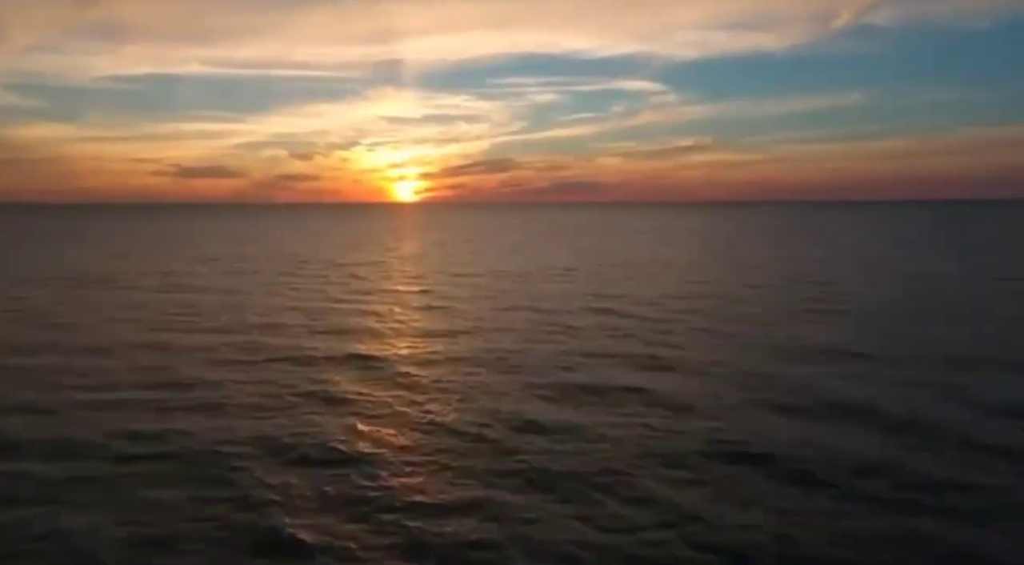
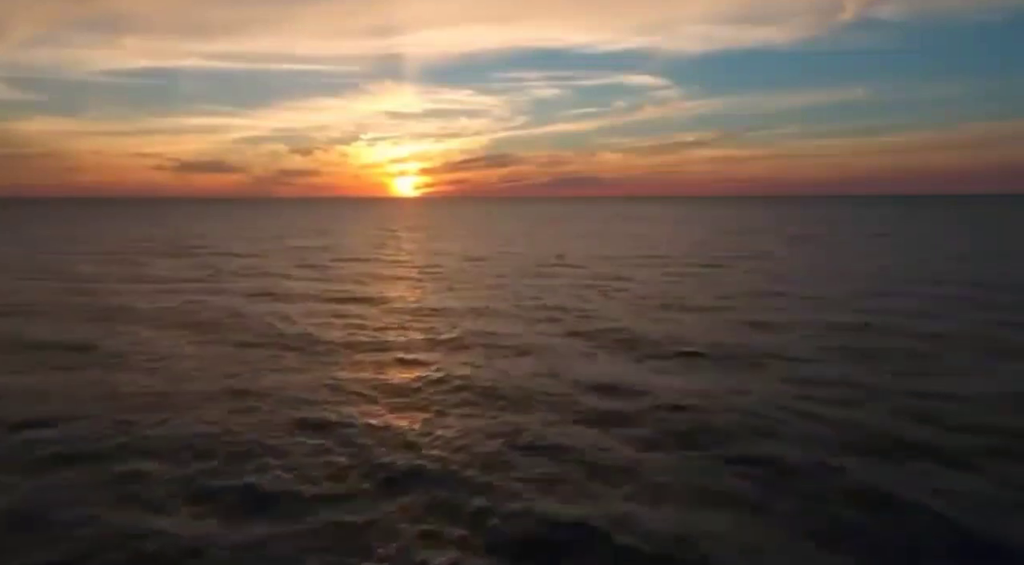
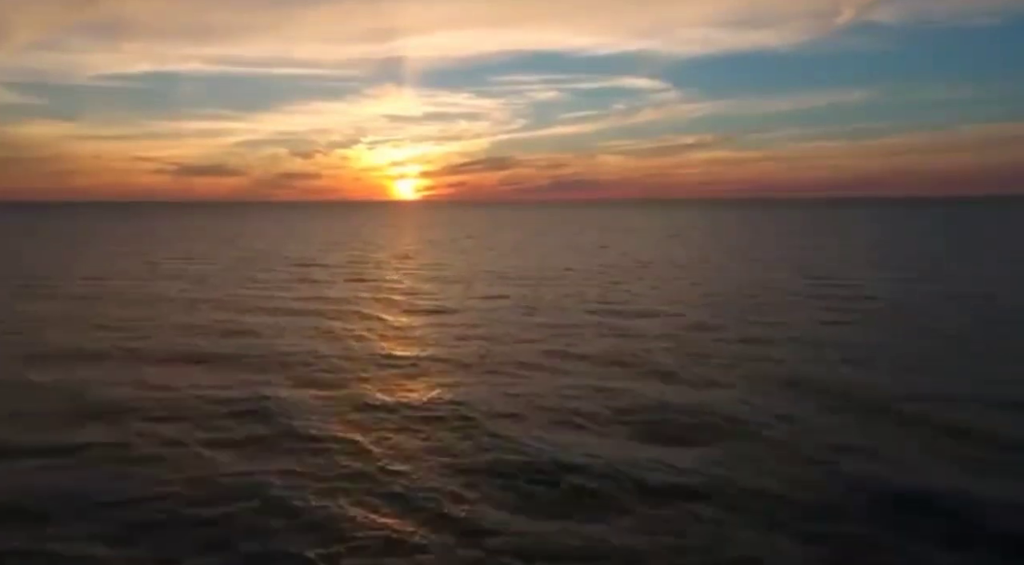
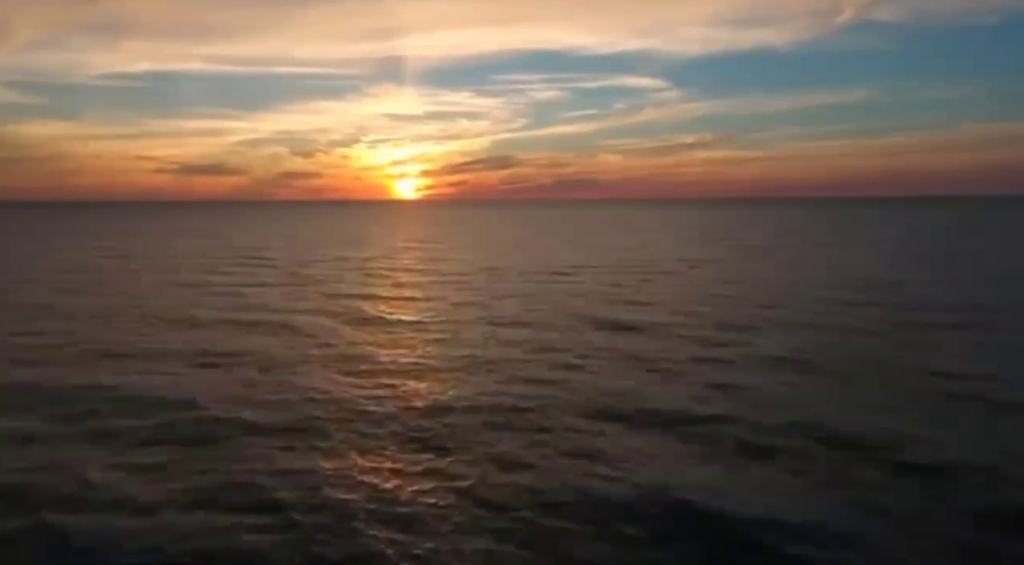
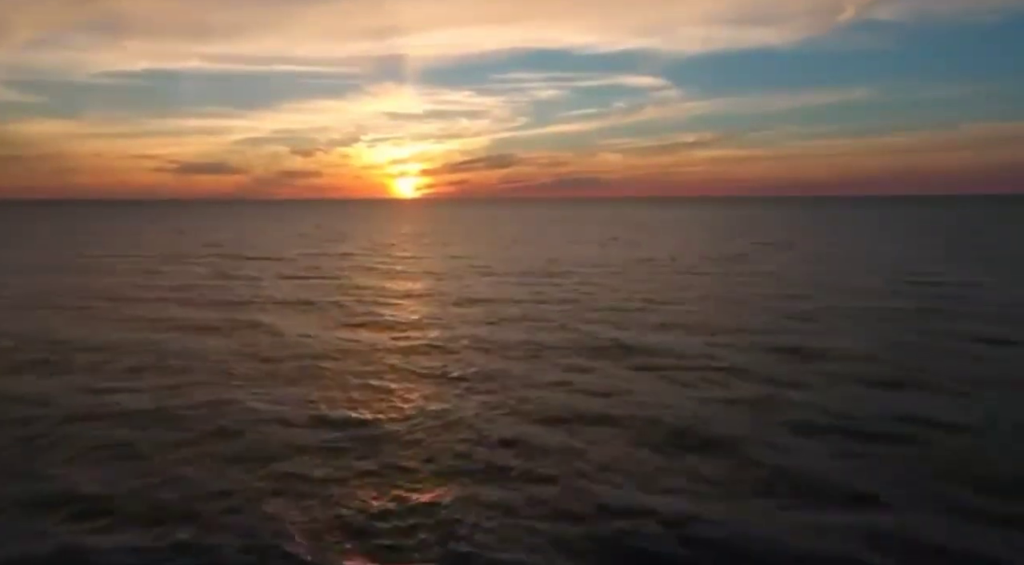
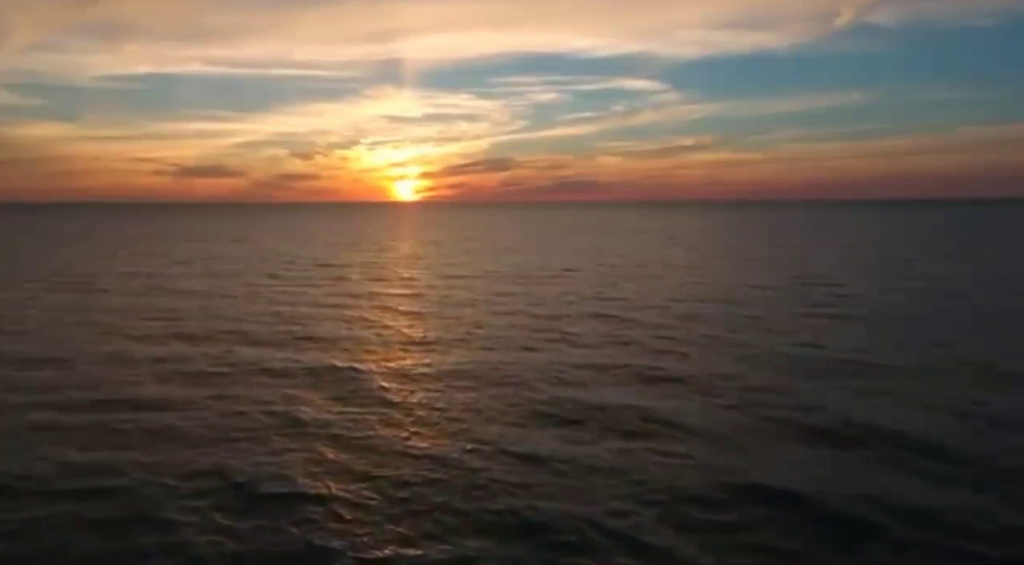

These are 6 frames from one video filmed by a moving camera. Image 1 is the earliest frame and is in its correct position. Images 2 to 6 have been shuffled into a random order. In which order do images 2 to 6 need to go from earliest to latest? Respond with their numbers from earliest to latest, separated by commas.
6, 3, 4, 5, 2
